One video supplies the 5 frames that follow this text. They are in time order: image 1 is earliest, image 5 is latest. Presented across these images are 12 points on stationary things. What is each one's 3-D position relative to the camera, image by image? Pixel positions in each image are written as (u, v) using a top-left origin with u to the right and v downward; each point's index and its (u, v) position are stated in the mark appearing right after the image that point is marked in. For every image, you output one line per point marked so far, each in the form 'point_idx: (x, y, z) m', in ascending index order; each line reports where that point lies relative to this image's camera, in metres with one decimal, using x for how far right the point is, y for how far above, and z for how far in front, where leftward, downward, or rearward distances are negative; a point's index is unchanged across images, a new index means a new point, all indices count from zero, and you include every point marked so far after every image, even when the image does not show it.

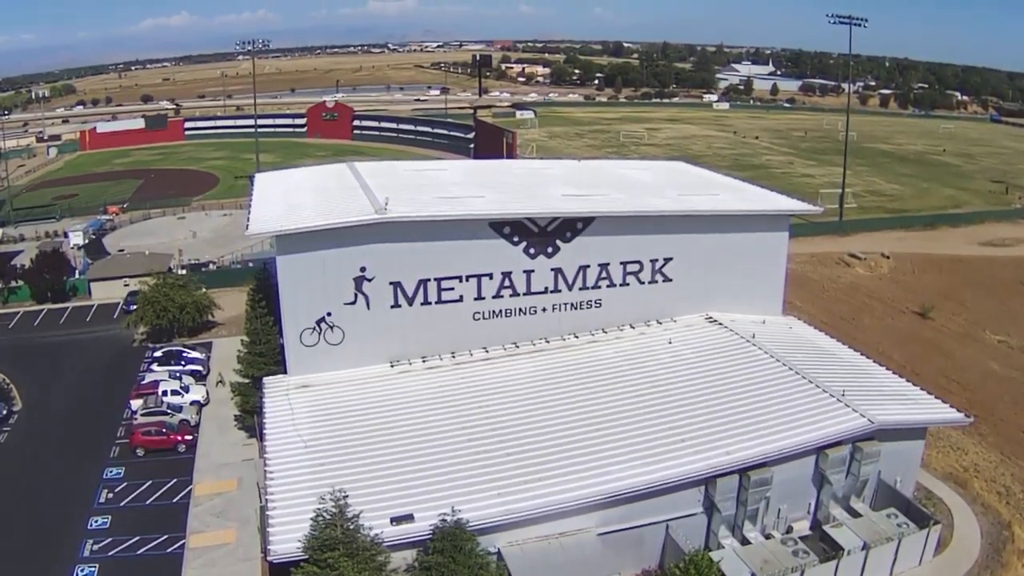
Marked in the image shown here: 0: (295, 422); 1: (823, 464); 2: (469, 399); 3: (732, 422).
0: (-4.9, -3.0, +17.1) m
1: (+7.1, -3.9, +17.3) m
2: (-1.0, -2.7, +17.9) m
3: (+4.9, -3.0, +17.0) m
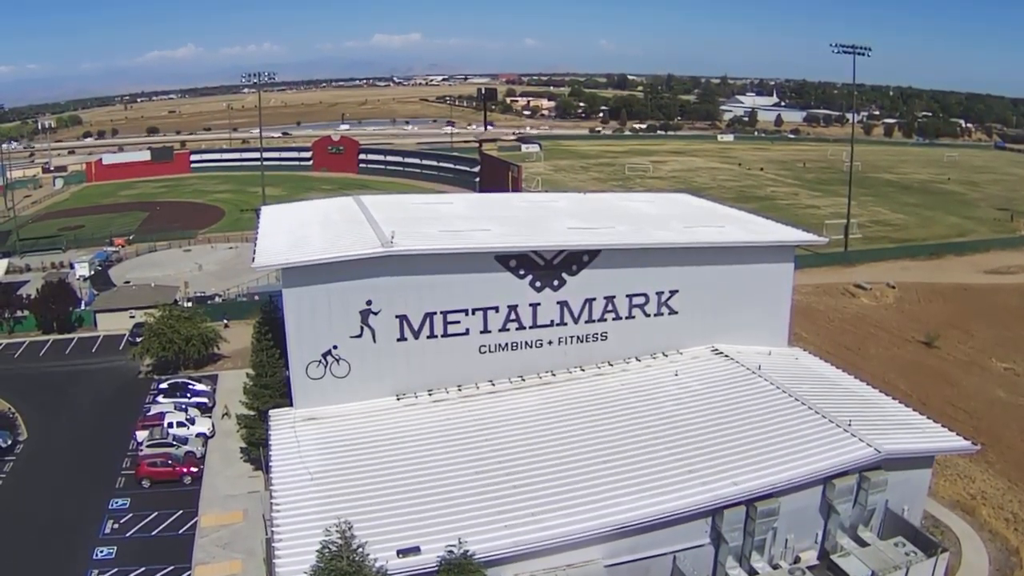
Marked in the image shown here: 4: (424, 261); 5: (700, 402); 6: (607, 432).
0: (-4.8, -3.8, +17.2) m
1: (+7.2, -4.6, +17.2) m
2: (-0.8, -3.4, +17.9) m
3: (+5.0, -3.7, +17.0) m
4: (-2.2, +0.7, +19.4) m
5: (+4.7, -2.9, +19.3) m
6: (+2.2, -3.4, +17.7) m
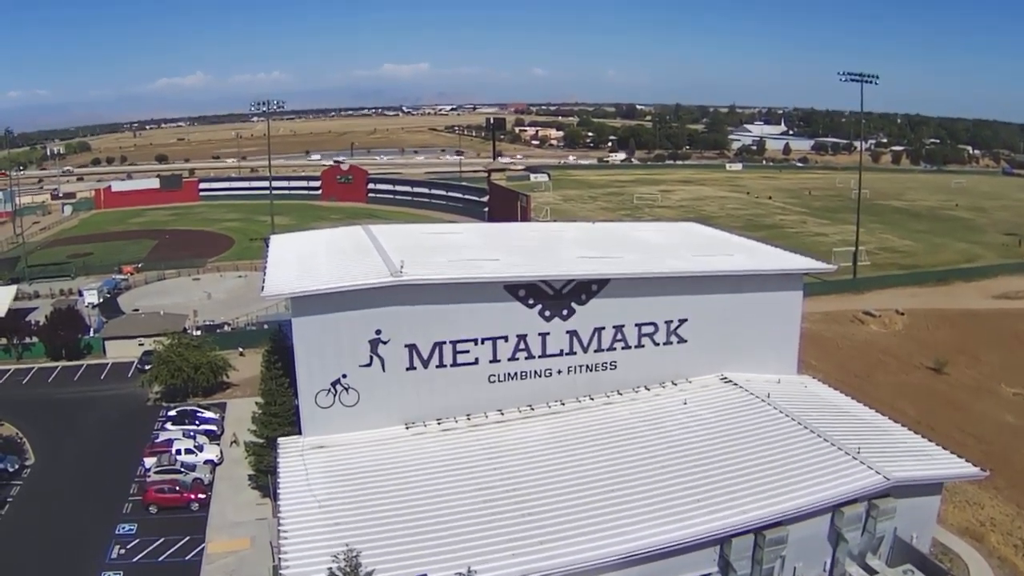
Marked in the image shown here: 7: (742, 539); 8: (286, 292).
0: (-4.6, -4.4, +17.2) m
1: (+7.4, -5.2, +17.0) m
2: (-0.7, -4.1, +17.9) m
3: (+5.2, -4.3, +16.9) m
4: (-2.0, 0.0, +19.6) m
5: (+4.9, -3.6, +19.2) m
6: (+2.4, -4.0, +17.7) m
7: (+4.8, -5.2, +15.8) m
8: (-5.5, -0.1, +18.5) m
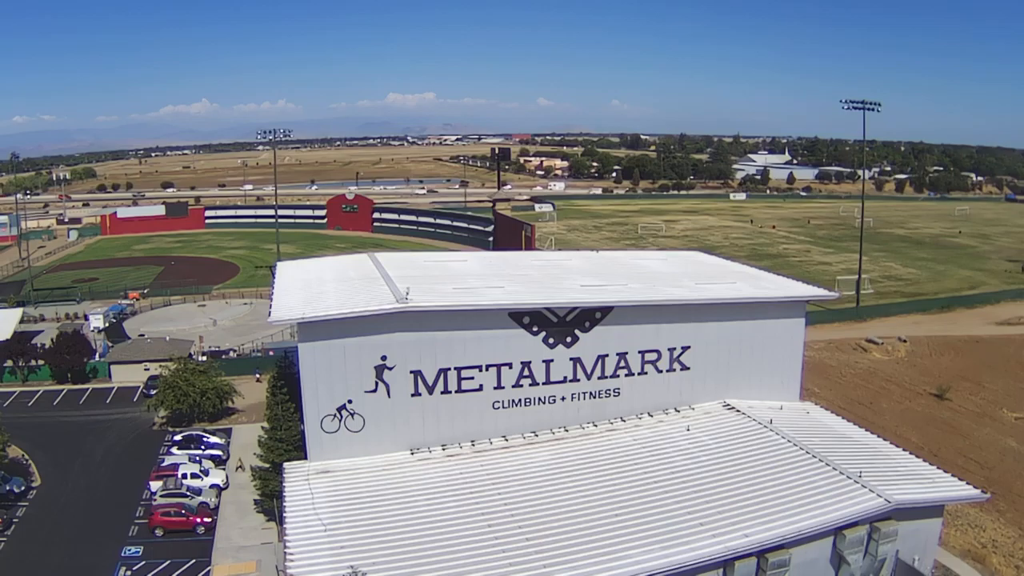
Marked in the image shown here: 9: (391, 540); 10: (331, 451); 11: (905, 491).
0: (-4.5, -5.0, +17.3) m
1: (+7.4, -5.8, +17.1) m
2: (-0.6, -4.7, +18.0) m
3: (+5.3, -4.9, +17.0) m
4: (-1.9, -0.7, +19.9) m
5: (+5.0, -4.3, +19.3) m
6: (+2.5, -4.7, +17.8) m
7: (+4.9, -5.8, +15.8) m
8: (-5.4, -0.7, +18.8) m
9: (-2.6, -5.3, +15.9) m
10: (-4.7, -4.2, +19.7) m
11: (+9.3, -4.8, +17.9) m
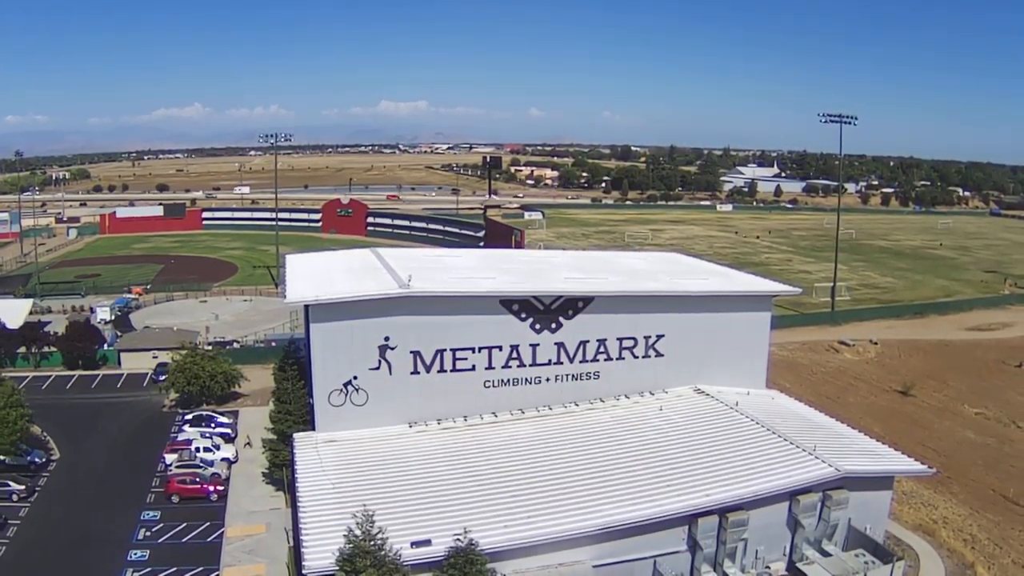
0: (-4.8, -4.6, +19.2) m
1: (+7.2, -5.6, +19.1) m
2: (-0.9, -4.4, +20.0) m
3: (+5.0, -4.6, +19.0) m
4: (-2.2, -0.4, +21.8) m
5: (+4.7, -4.0, +21.3) m
6: (+2.2, -4.4, +19.7) m
7: (+4.6, -5.5, +17.8) m
8: (-5.7, -0.4, +20.7) m
9: (-2.8, -4.9, +17.8) m
10: (-5.0, -3.9, +21.6) m
11: (+9.0, -4.6, +20.0) m
